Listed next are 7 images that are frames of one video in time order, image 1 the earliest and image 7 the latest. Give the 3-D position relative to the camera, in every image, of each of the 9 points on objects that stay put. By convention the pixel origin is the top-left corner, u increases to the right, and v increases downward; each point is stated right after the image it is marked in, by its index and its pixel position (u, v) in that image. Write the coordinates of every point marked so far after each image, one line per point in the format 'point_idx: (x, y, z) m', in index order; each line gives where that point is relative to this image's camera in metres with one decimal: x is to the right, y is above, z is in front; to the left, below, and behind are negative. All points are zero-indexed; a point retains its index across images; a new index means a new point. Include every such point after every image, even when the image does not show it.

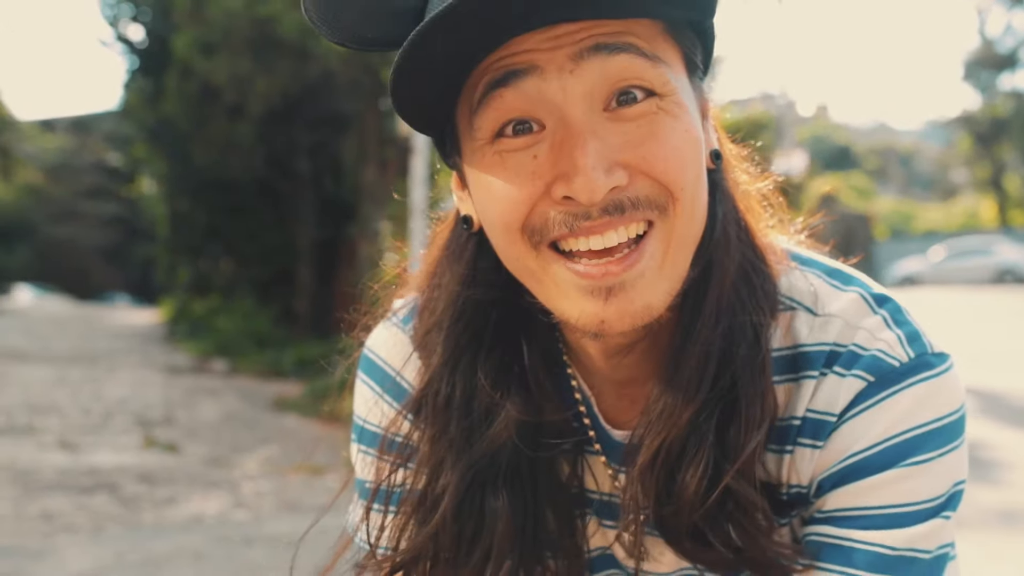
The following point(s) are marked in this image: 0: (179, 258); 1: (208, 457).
0: (-3.9, +0.4, +11.6) m
1: (-1.7, -0.9, +5.3) m
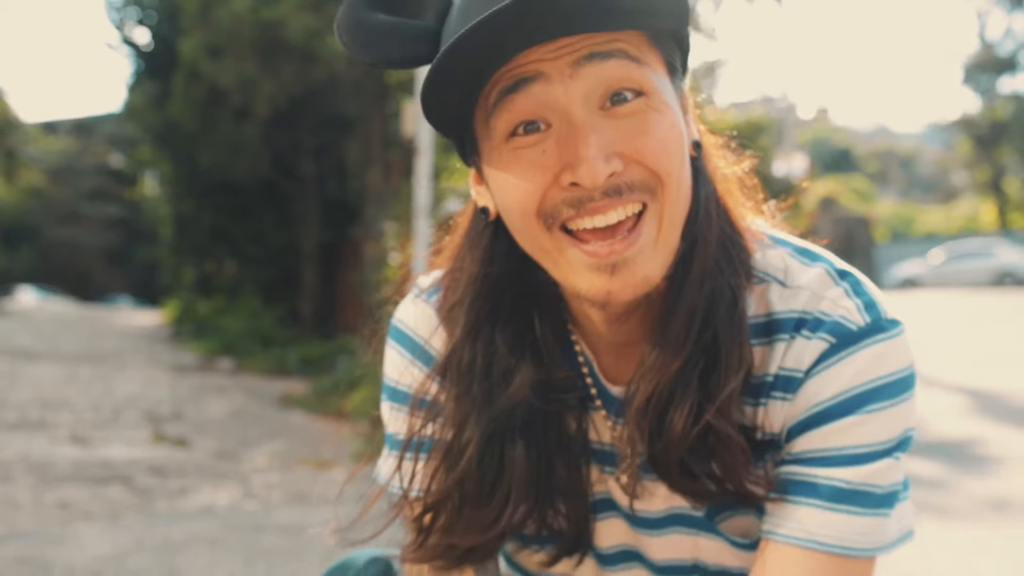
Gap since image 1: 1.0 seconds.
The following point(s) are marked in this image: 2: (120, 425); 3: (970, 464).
0: (-3.9, +0.4, +11.7) m
1: (-1.7, -0.9, +5.5) m
2: (-2.4, -0.8, +6.0) m
3: (+2.7, -1.1, +5.8) m
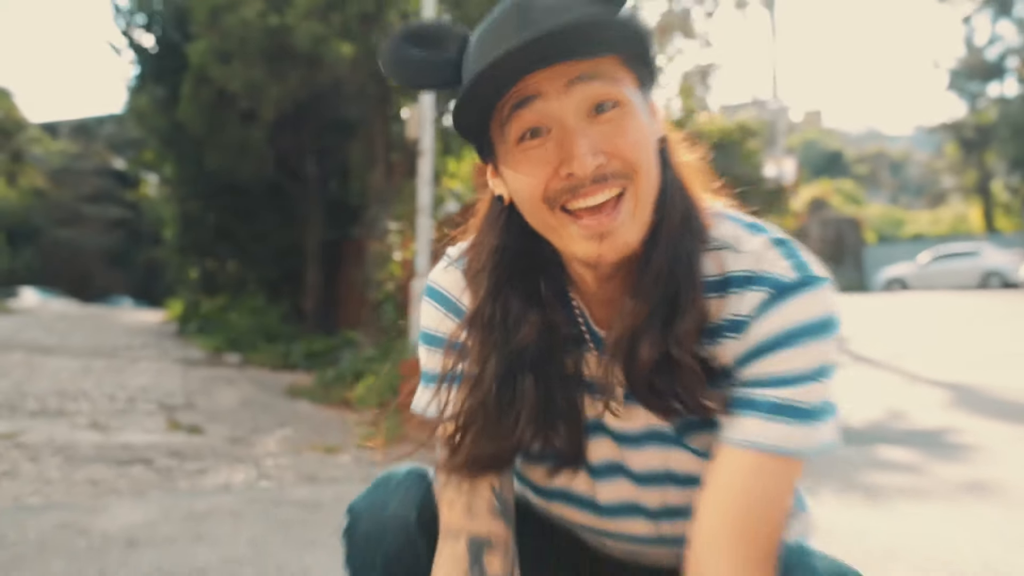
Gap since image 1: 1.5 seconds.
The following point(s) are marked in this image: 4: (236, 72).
0: (-4.0, +0.4, +12.0) m
1: (-1.7, -0.9, +5.8) m
2: (-2.4, -0.8, +6.3) m
3: (+2.7, -1.0, +6.1) m
4: (-2.3, +1.8, +8.2) m
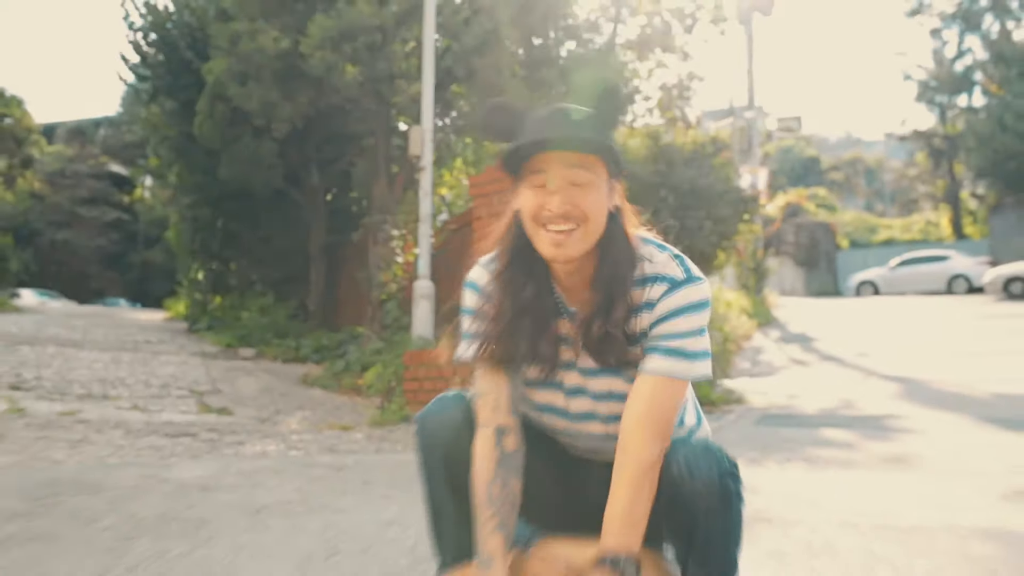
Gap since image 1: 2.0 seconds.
0: (-4.1, +0.4, +12.8) m
1: (-1.7, -0.9, +6.6) m
2: (-2.5, -0.8, +7.1) m
3: (+2.7, -1.0, +7.0) m
4: (-2.4, +1.8, +9.0) m
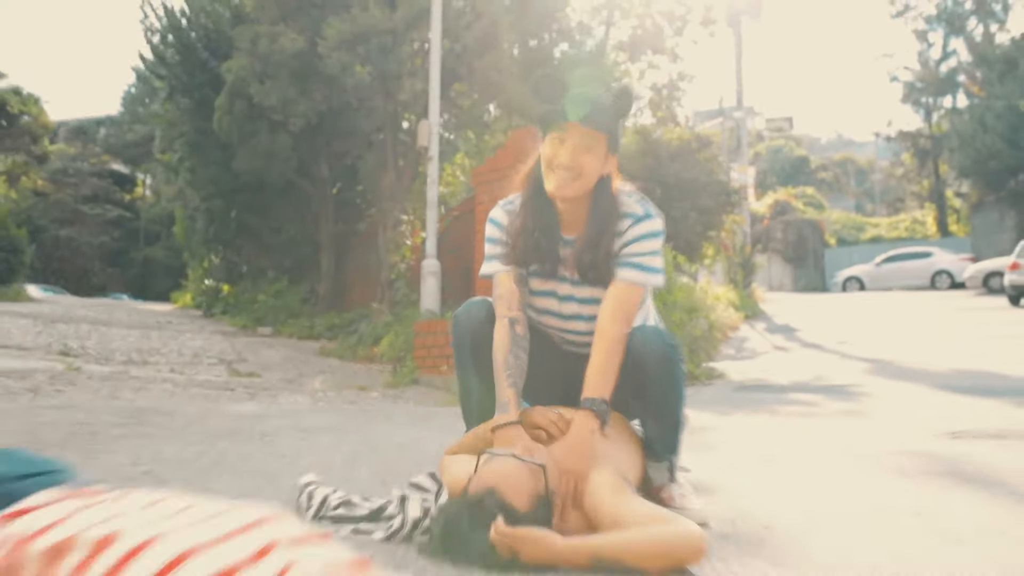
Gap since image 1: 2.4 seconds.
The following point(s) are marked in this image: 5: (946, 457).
0: (-4.2, +0.6, +13.5) m
1: (-1.7, -0.7, +7.4) m
2: (-2.5, -0.6, +7.8) m
3: (+2.7, -0.9, +7.8) m
4: (-2.4, +2.0, +9.8) m
5: (+2.0, -0.8, +4.5) m
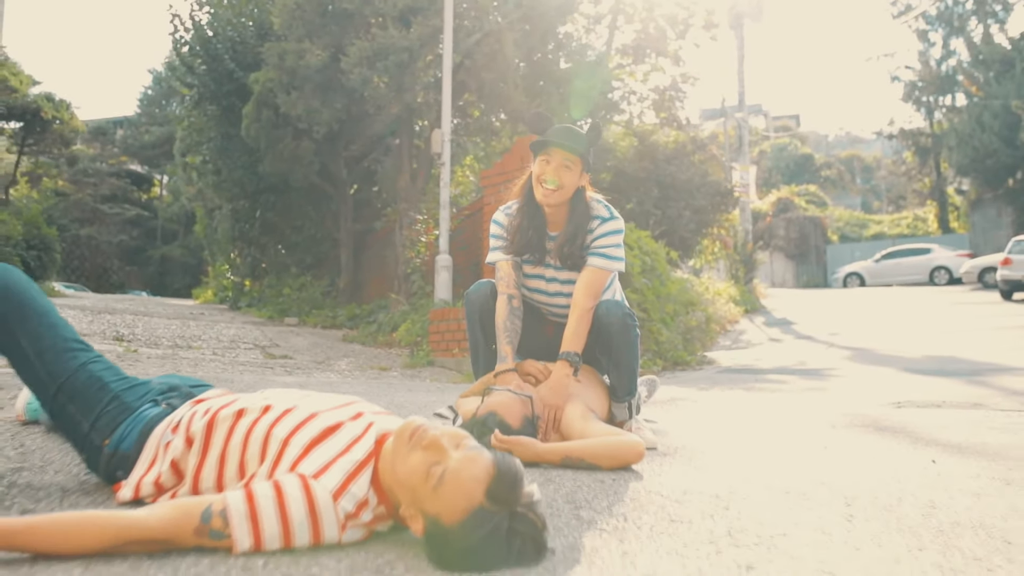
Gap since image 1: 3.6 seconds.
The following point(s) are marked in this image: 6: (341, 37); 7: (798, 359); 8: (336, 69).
0: (-4.1, +0.6, +14.5) m
1: (-1.7, -0.6, +8.3) m
2: (-2.5, -0.5, +8.8) m
3: (+2.7, -0.8, +8.7) m
4: (-2.4, +2.1, +10.7) m
5: (+2.0, -0.7, +5.4) m
6: (-1.9, +2.8, +10.7) m
7: (+3.5, -0.9, +11.8) m
8: (-2.0, +2.4, +10.8) m
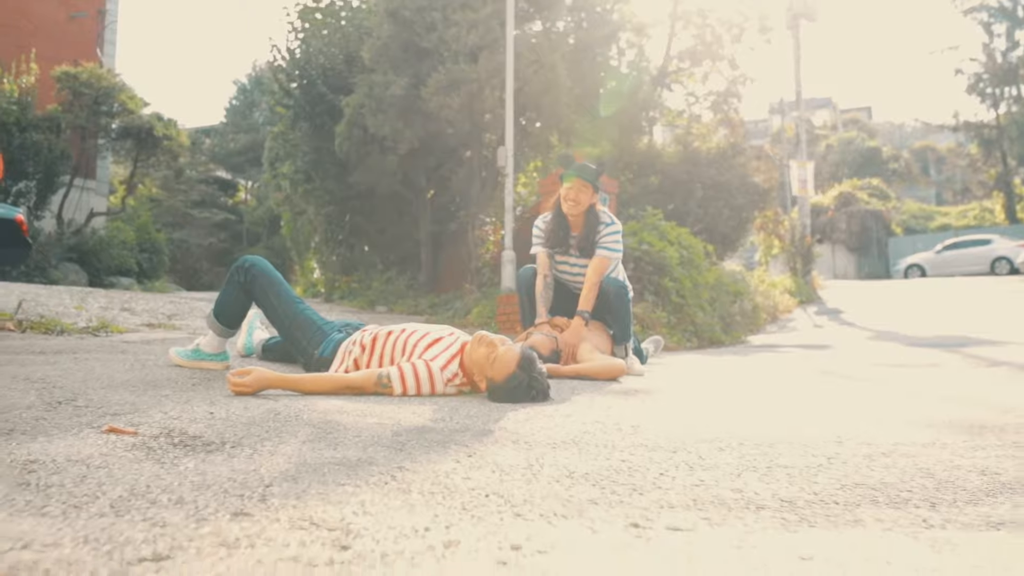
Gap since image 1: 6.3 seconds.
0: (-3.1, +0.7, +16.6) m
1: (-1.2, -0.5, +10.2) m
2: (-1.9, -0.5, +10.8) m
3: (+3.3, -0.6, +10.3) m
4: (-1.7, +2.2, +12.7) m
5: (+2.4, -0.6, +7.0) m
6: (-1.2, +2.9, +12.6) m
7: (+4.3, -0.7, +13.4) m
8: (-1.3, +2.5, +12.8) m
